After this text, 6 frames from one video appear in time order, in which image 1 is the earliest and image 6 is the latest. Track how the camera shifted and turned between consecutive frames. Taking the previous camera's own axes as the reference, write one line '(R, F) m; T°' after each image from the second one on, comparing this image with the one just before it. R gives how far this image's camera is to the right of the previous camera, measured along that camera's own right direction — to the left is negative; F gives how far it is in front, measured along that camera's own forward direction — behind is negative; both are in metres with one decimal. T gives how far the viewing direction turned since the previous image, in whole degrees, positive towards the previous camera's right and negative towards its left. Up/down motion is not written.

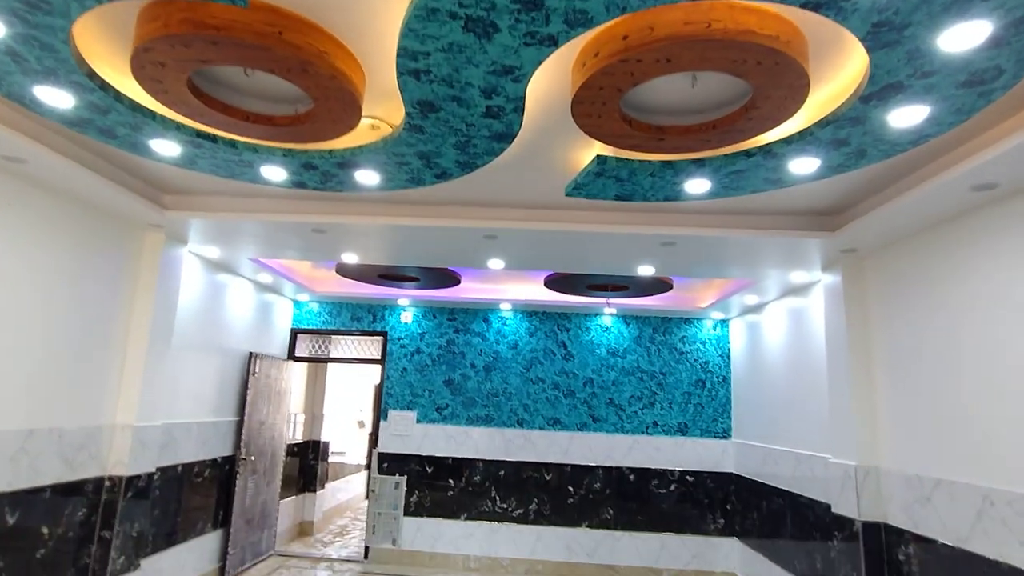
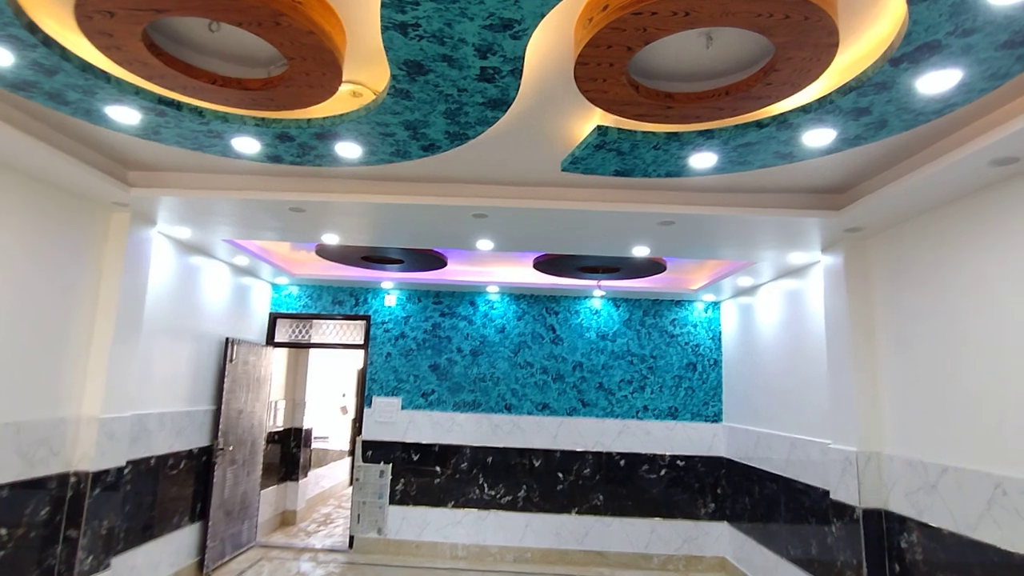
(-0.1, +0.2) m; +2°
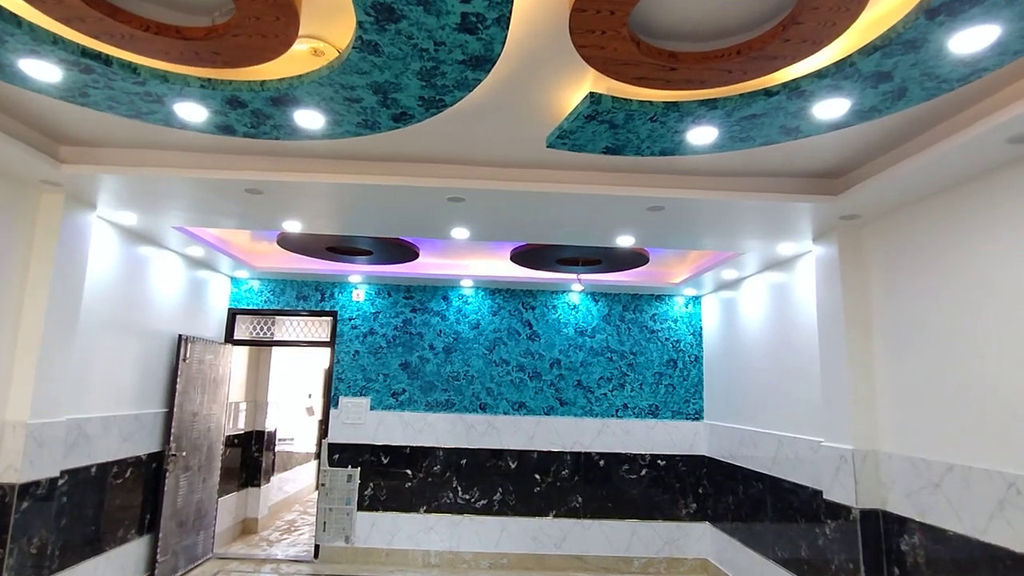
(0.0, +0.3) m; +3°
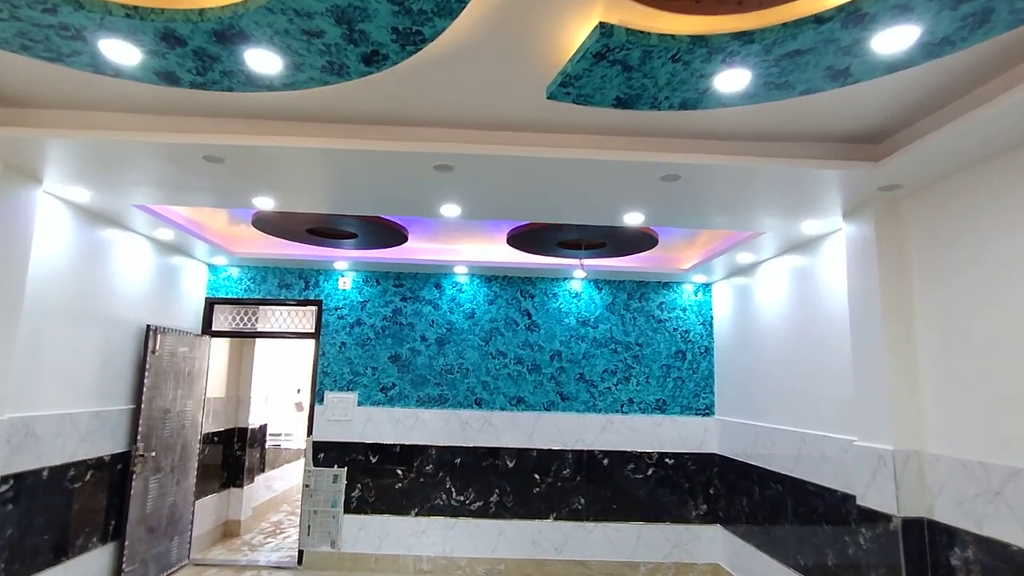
(0.0, +0.4) m; 0°
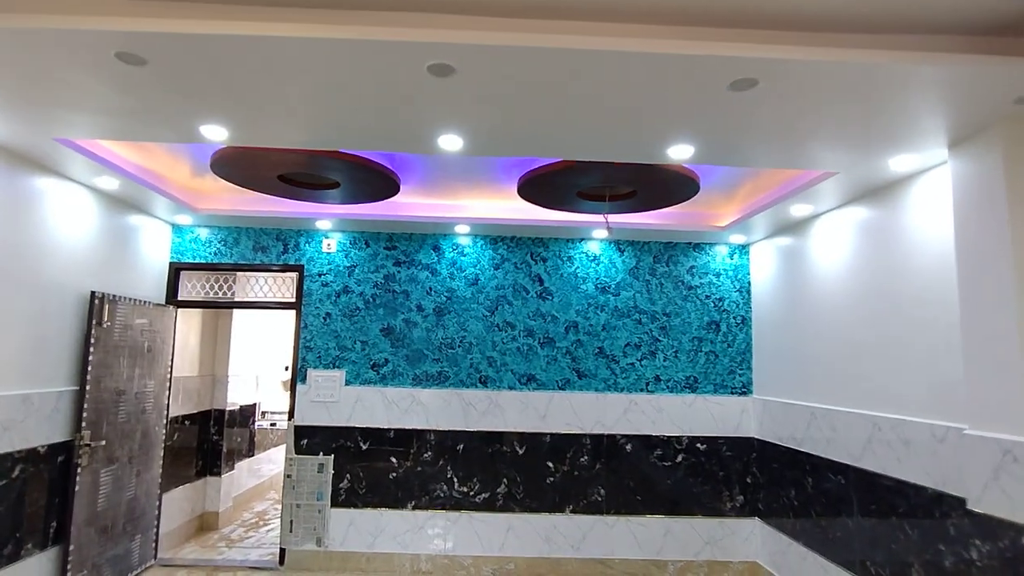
(-0.1, +0.8) m; 0°
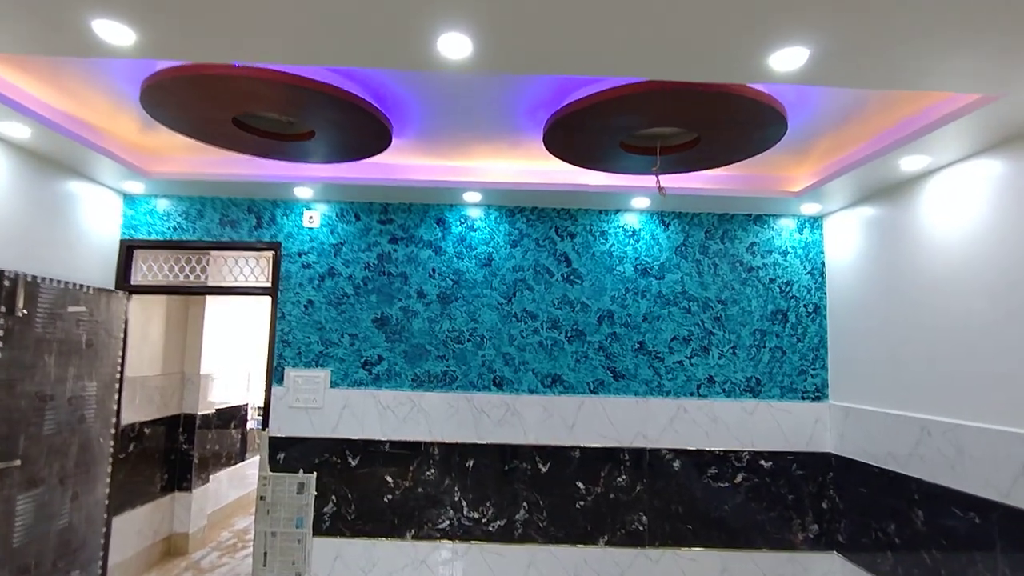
(-0.1, +0.9) m; -1°
